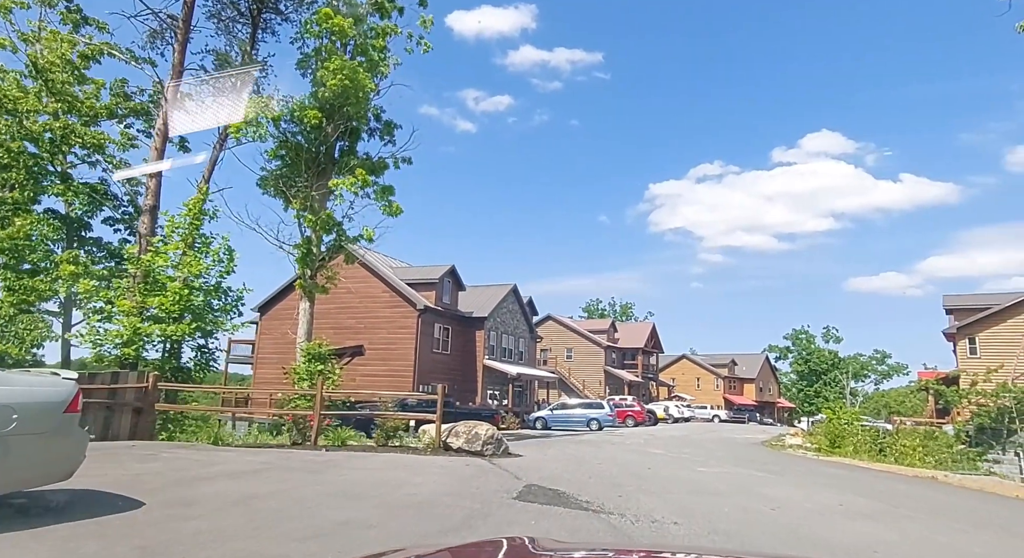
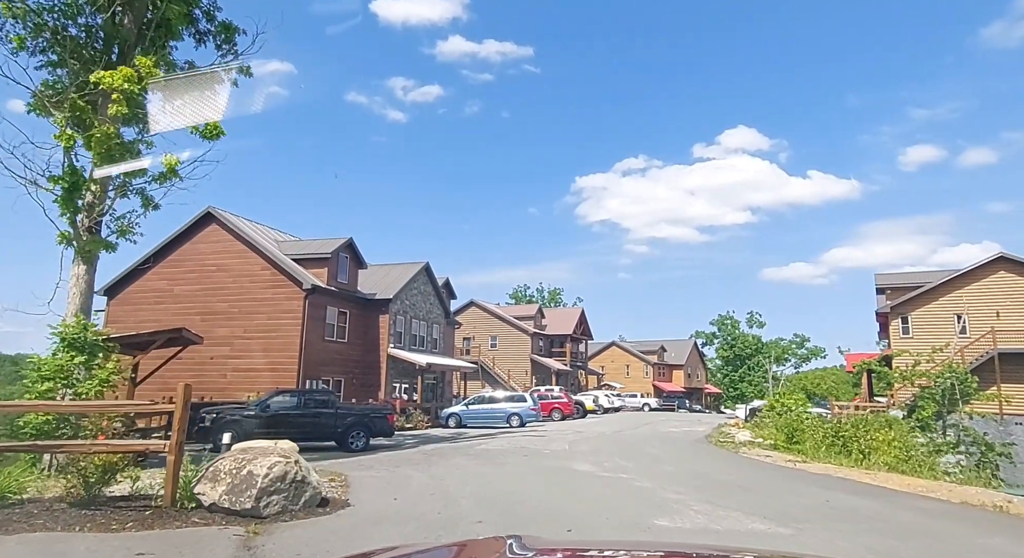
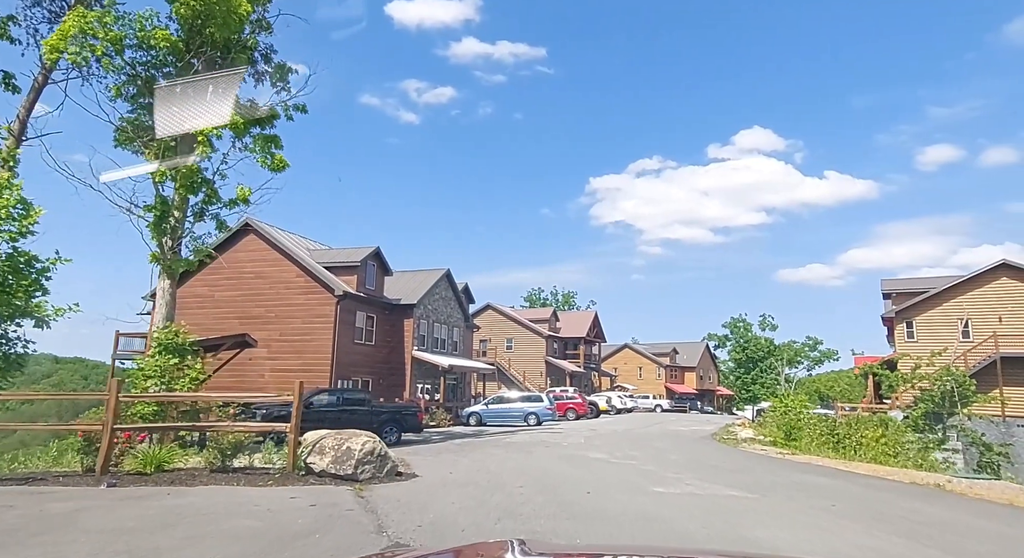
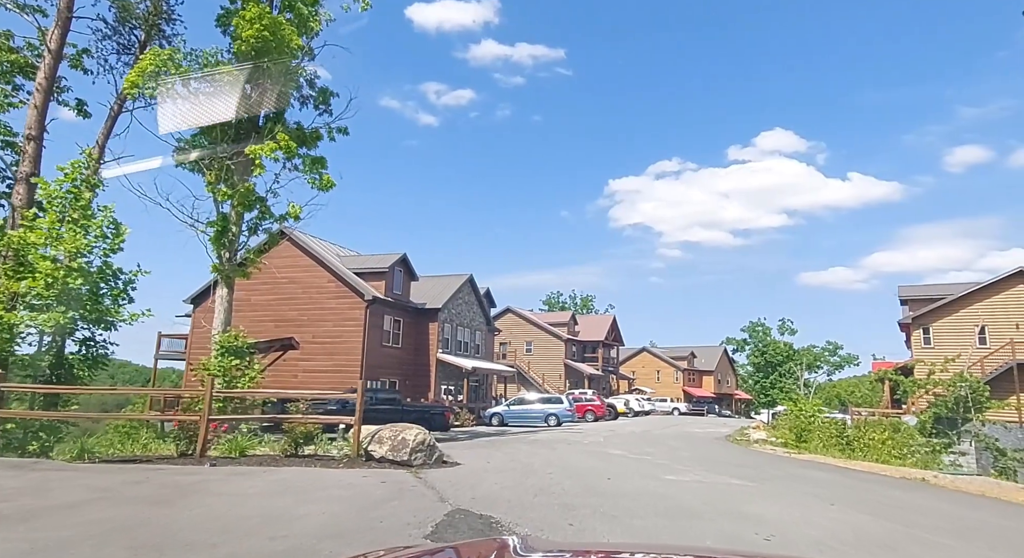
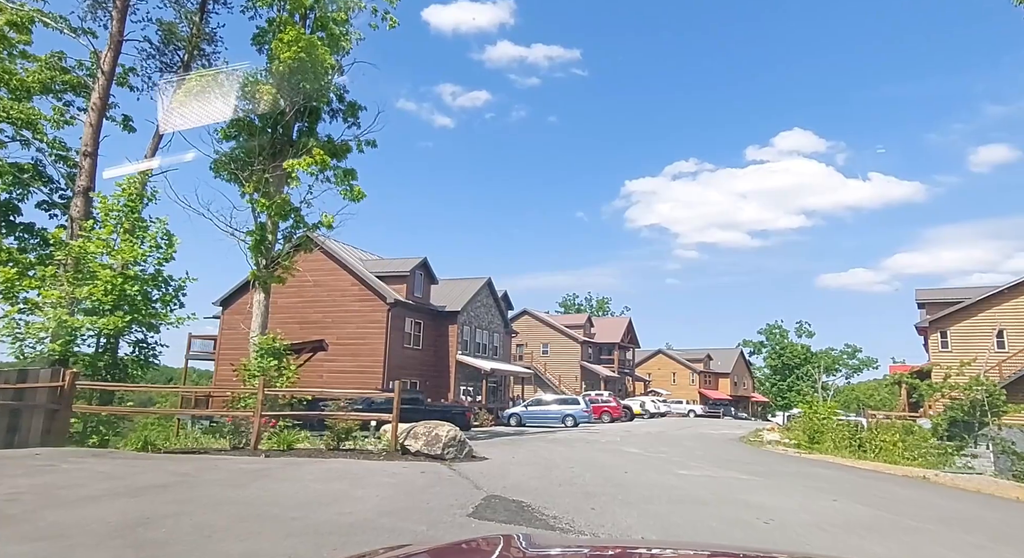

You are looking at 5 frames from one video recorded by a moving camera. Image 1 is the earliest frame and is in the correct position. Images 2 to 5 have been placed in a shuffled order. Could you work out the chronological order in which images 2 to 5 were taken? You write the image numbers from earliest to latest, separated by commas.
5, 4, 3, 2
